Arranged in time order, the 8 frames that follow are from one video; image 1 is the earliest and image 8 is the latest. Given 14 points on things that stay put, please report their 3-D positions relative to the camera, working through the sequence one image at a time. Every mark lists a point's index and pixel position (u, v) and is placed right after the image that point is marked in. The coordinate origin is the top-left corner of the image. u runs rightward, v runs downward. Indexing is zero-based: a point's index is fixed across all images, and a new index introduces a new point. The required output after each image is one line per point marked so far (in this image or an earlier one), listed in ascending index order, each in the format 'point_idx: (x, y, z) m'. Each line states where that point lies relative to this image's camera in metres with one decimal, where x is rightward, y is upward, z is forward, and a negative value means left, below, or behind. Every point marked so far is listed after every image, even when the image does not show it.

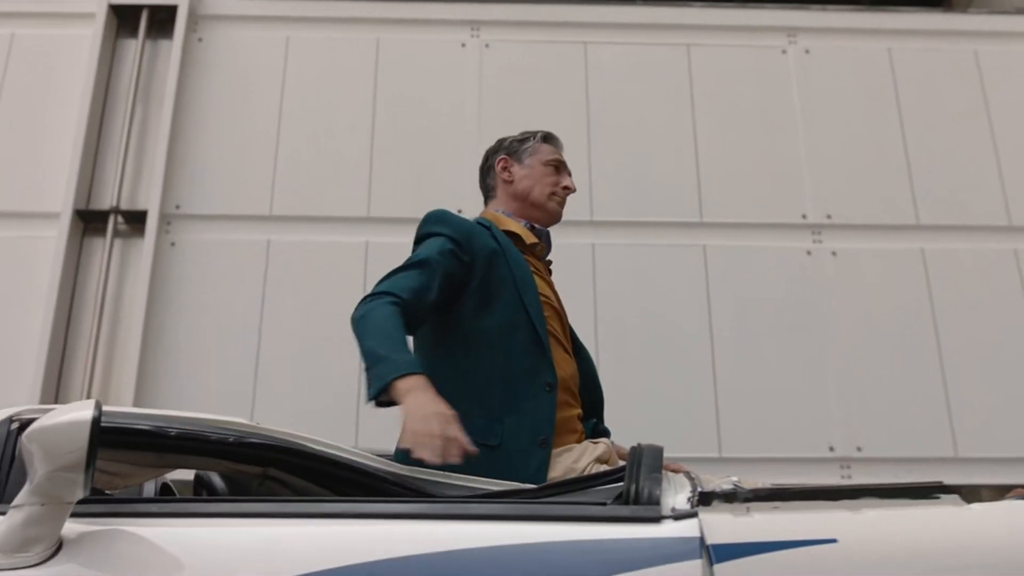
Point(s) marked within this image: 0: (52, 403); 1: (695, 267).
0: (-2.0, -0.5, +5.0) m
1: (+0.8, +0.1, +5.3) m
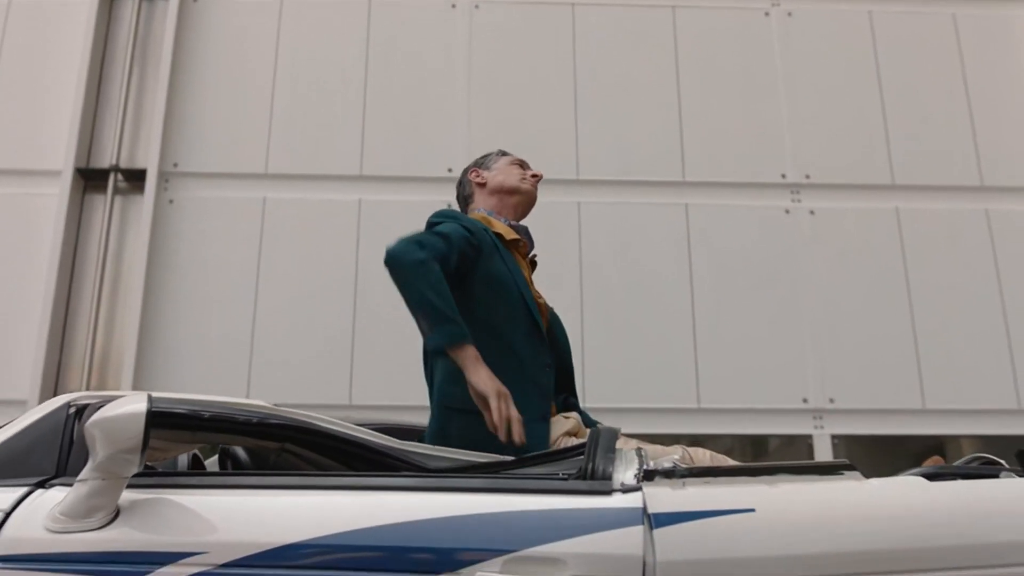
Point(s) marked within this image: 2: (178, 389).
0: (-2.0, -0.3, +5.2) m
1: (+0.8, +0.3, +5.5) m
2: (-1.5, -0.4, +5.2) m
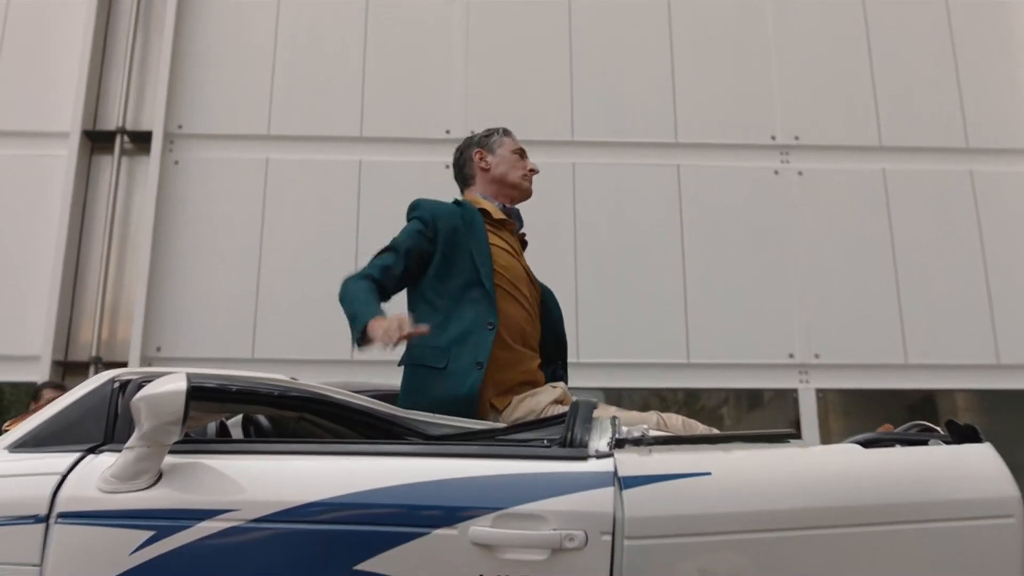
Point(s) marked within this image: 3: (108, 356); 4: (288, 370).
0: (-2.1, -0.1, +5.4) m
1: (+0.8, +0.5, +5.7) m
2: (-1.5, -0.3, +5.3) m
3: (-1.9, -0.3, +5.4) m
4: (-1.0, -0.4, +5.3) m
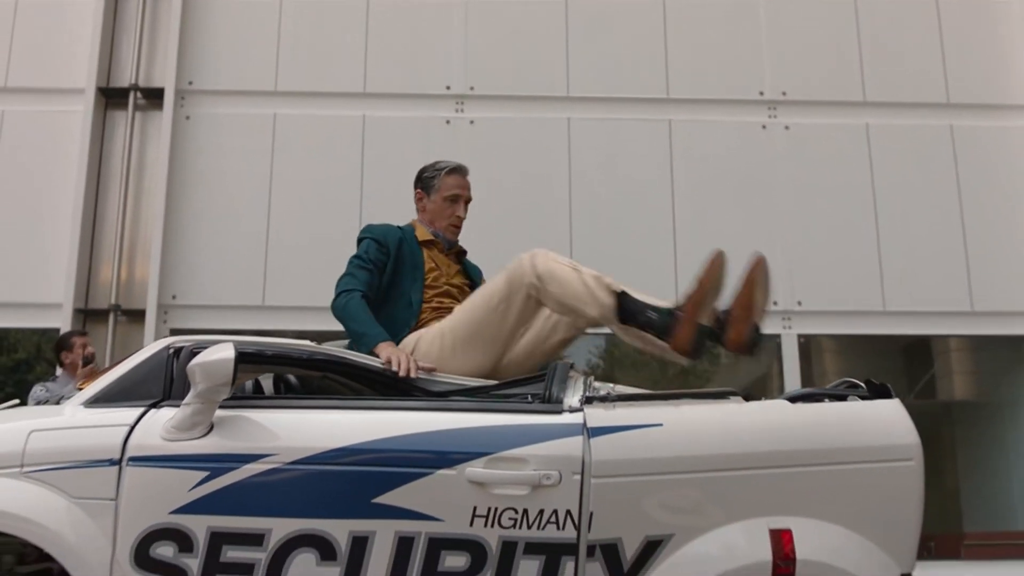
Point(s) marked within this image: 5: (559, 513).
0: (-2.1, +0.1, +5.6) m
1: (+0.7, +0.8, +5.9) m
2: (-1.5, 0.0, +5.6) m
3: (-1.9, -0.1, +5.7) m
4: (-1.0, -0.1, +5.6) m
5: (+0.1, -0.4, +2.0) m
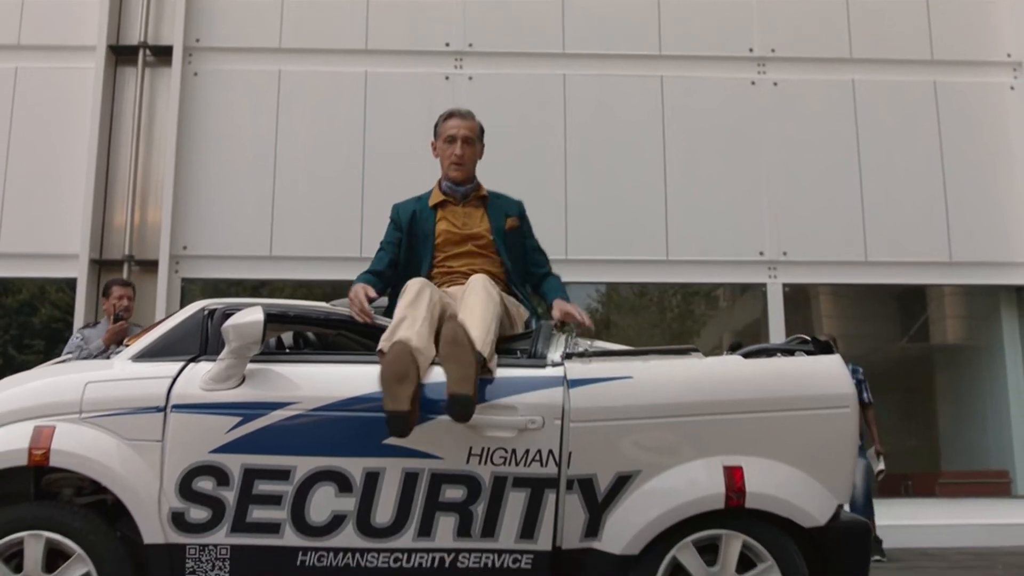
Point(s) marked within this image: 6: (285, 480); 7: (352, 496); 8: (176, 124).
0: (-2.1, +0.4, +5.9) m
1: (+0.7, +1.0, +6.1) m
2: (-1.5, +0.2, +5.9) m
3: (-1.9, +0.2, +5.9) m
4: (-1.1, +0.1, +5.9) m
5: (+0.1, -0.3, +2.2) m
6: (-0.4, -0.4, +2.1) m
7: (-0.3, -0.4, +2.1) m
8: (-1.7, +0.8, +5.9) m
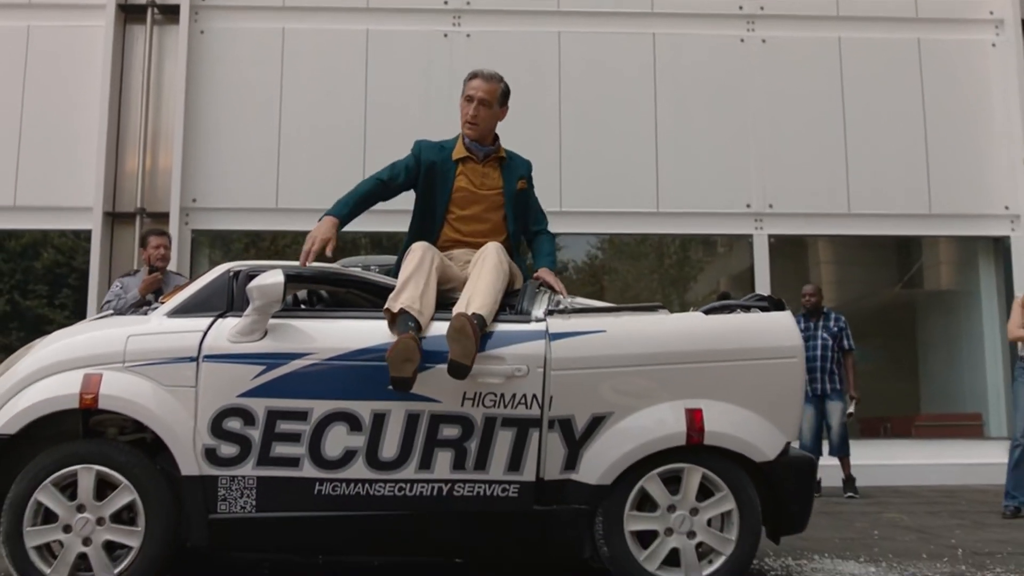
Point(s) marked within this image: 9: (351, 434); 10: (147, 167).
0: (-2.1, +0.6, +6.1) m
1: (+0.7, +1.3, +6.3) m
2: (-1.5, +0.5, +6.1) m
3: (-1.9, +0.4, +6.2) m
4: (-1.1, +0.4, +6.1) m
5: (0.0, -0.2, +2.5) m
6: (-0.4, -0.3, +2.4) m
7: (-0.3, -0.3, +2.4) m
8: (-1.7, +1.1, +6.1) m
9: (-0.3, -0.3, +2.4) m
10: (-1.9, +0.6, +6.2) m
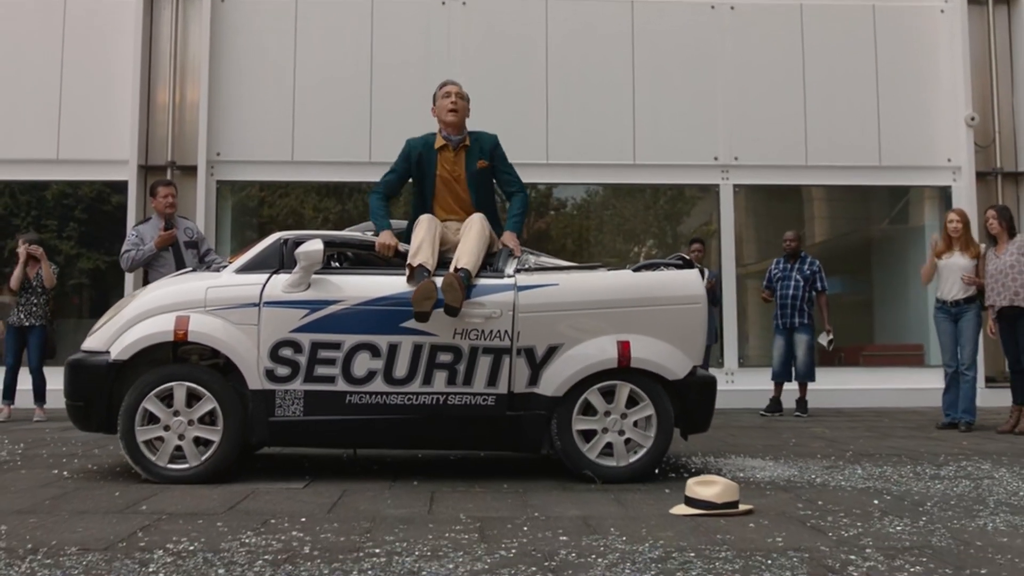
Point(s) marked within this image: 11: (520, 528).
0: (-2.1, +1.0, +6.8) m
1: (+0.7, +1.6, +7.0) m
2: (-1.6, +0.8, +6.8) m
3: (-2.0, +0.8, +6.9) m
4: (-1.1, +0.7, +6.8) m
5: (0.0, -0.1, +3.2) m
6: (-0.5, -0.2, +3.2) m
7: (-0.4, -0.2, +3.2) m
8: (-1.8, +1.4, +6.8) m
9: (-0.4, -0.2, +3.2) m
10: (-2.0, +0.9, +6.9) m
11: (0.0, -0.4, +2.2) m
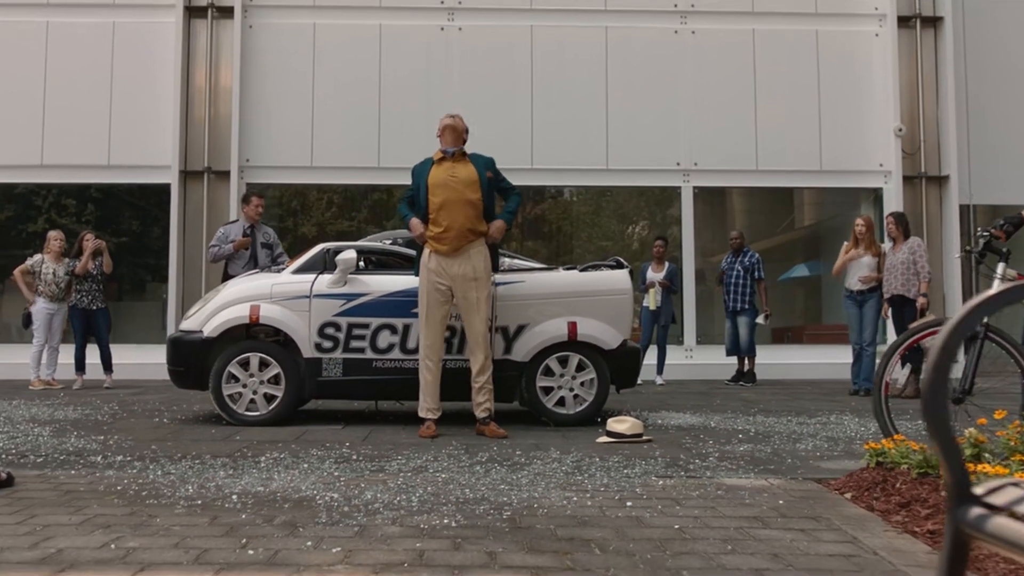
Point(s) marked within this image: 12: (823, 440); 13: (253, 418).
0: (-2.2, +1.0, +7.9) m
1: (+0.6, +1.7, +8.0) m
2: (-1.7, +0.9, +7.9) m
3: (-2.0, +0.8, +8.0) m
4: (-1.2, +0.8, +7.9) m
5: (-0.1, -0.1, +4.3) m
6: (-0.6, -0.2, +4.3) m
7: (-0.4, -0.2, +4.3) m
8: (-1.8, +1.5, +7.9) m
9: (-0.5, -0.2, +4.3) m
10: (-2.1, +1.0, +7.9) m
11: (-0.1, -0.4, +3.3) m
12: (+0.9, -0.5, +3.5) m
13: (-0.9, -0.5, +4.2) m
